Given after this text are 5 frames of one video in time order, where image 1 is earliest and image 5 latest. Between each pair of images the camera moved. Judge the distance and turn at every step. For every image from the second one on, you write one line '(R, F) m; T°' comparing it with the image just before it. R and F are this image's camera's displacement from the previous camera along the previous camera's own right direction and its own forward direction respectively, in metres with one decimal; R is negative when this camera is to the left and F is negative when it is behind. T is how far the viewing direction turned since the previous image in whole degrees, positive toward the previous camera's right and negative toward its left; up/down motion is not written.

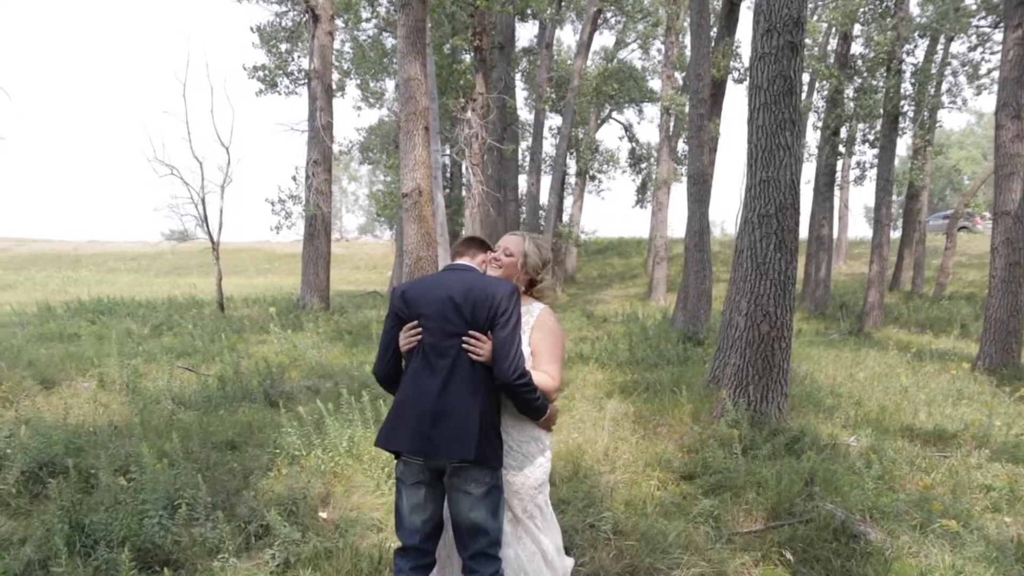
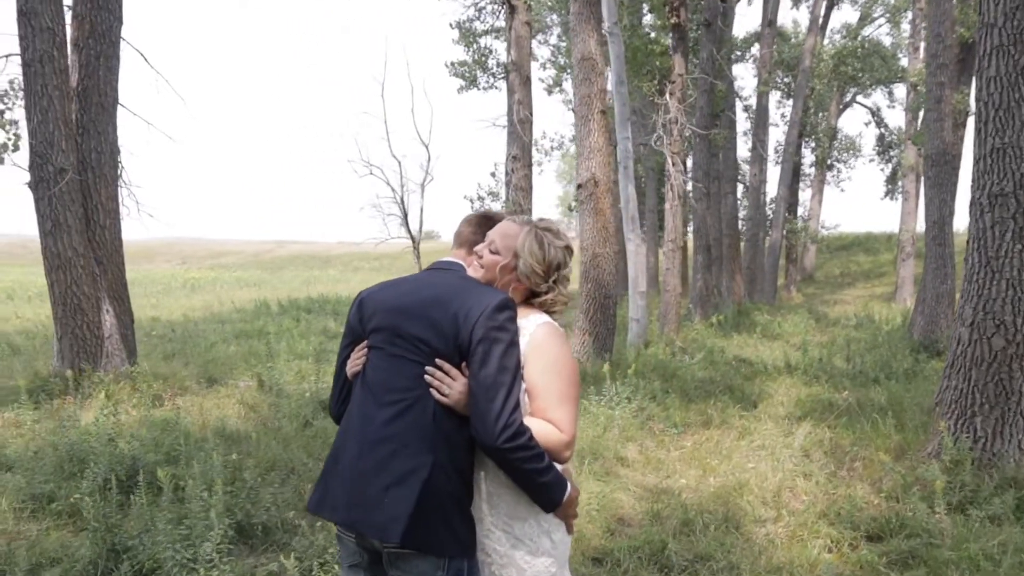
(+0.7, +1.1) m; -17°
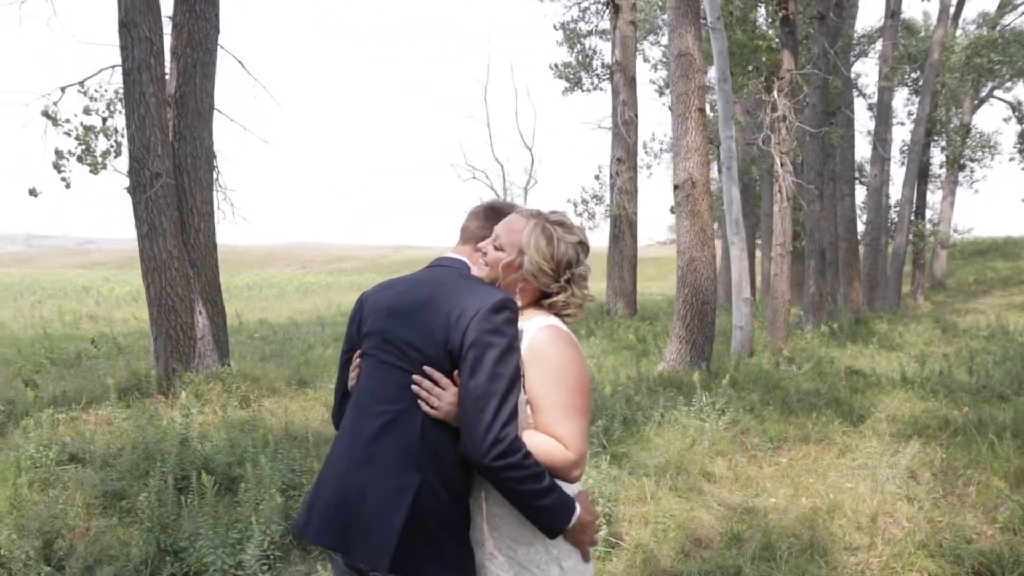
(+0.3, +0.2) m; -8°
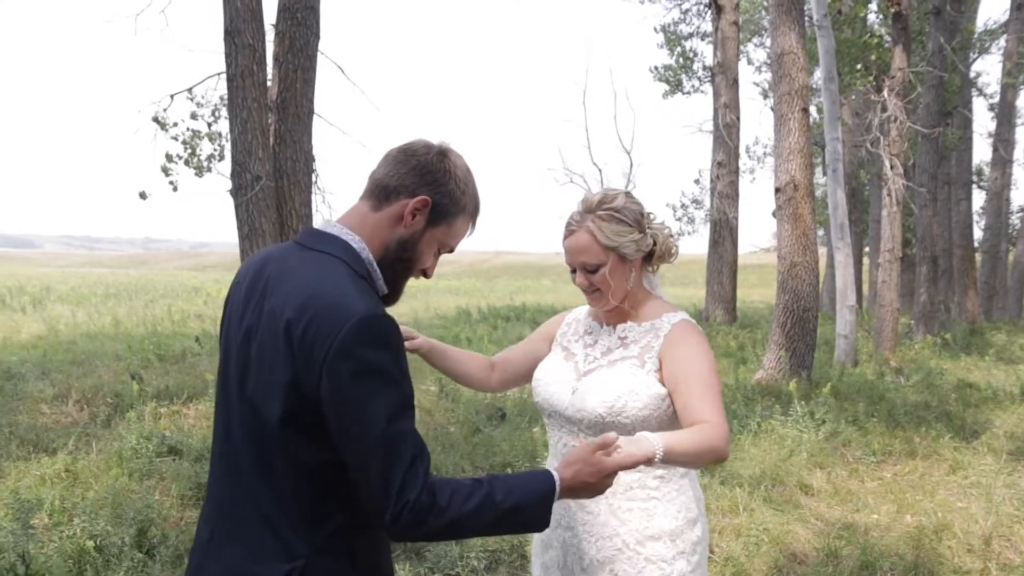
(0.0, +0.1) m; -7°
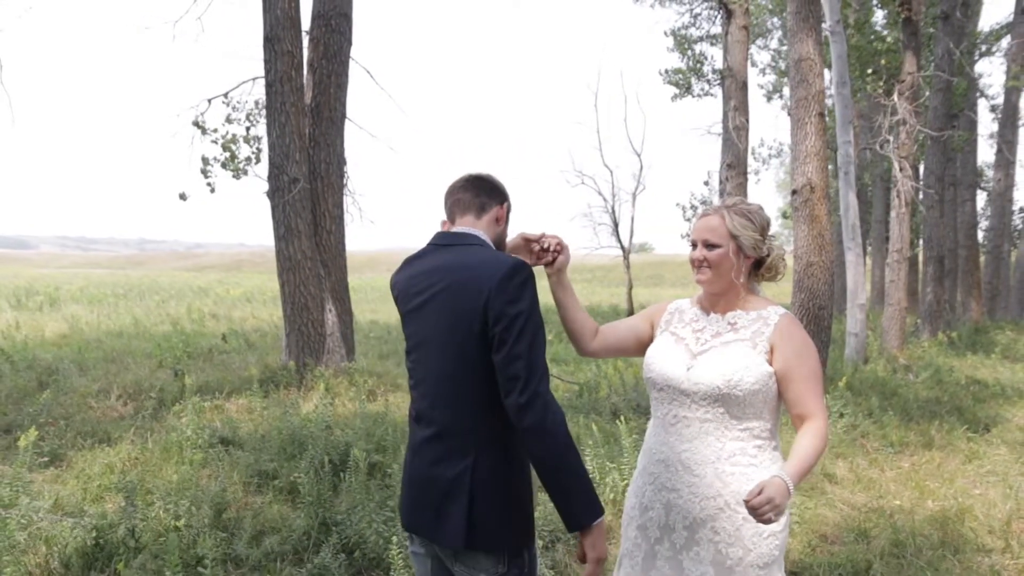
(-0.3, -0.3) m; 0°
